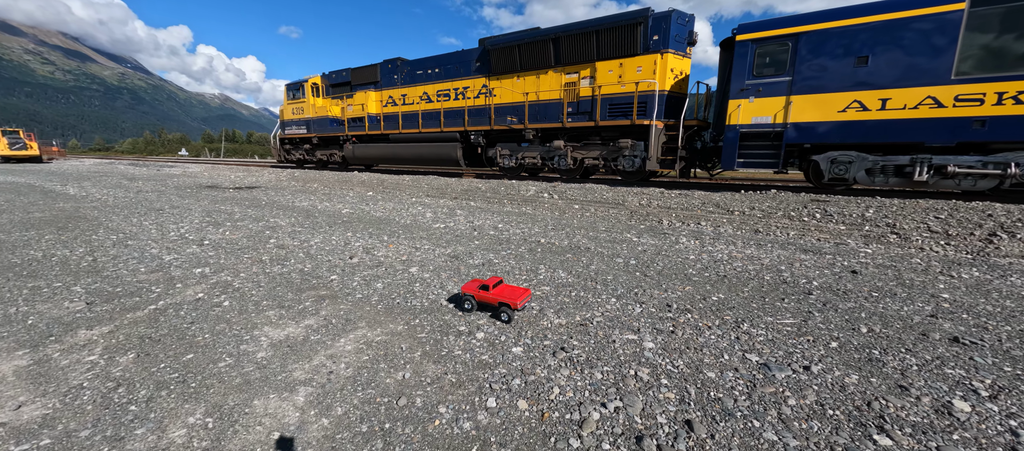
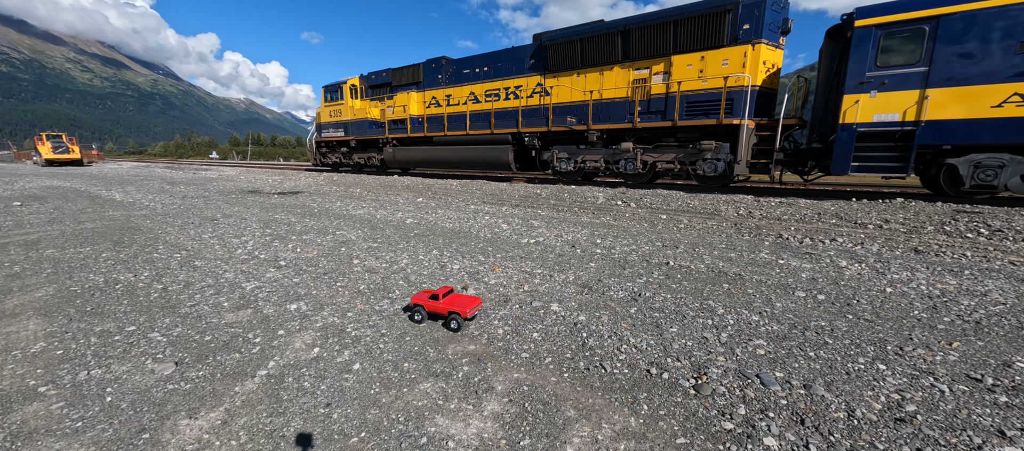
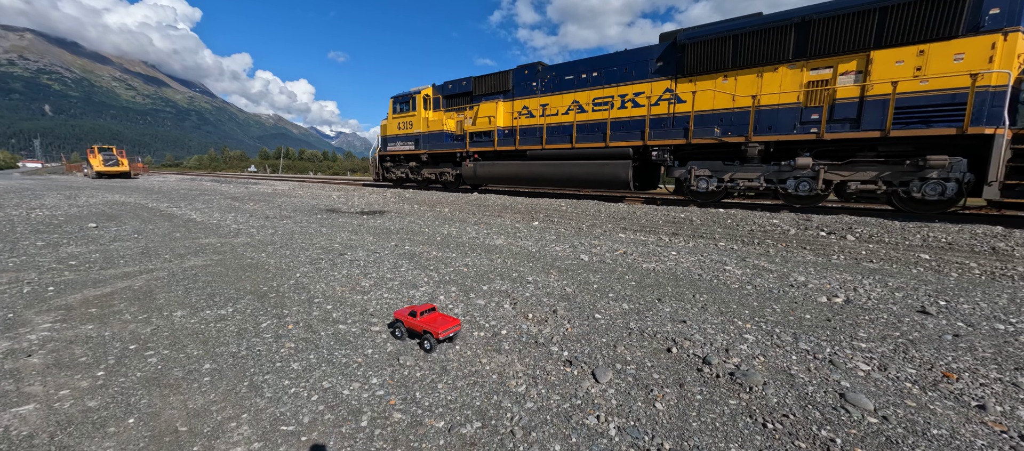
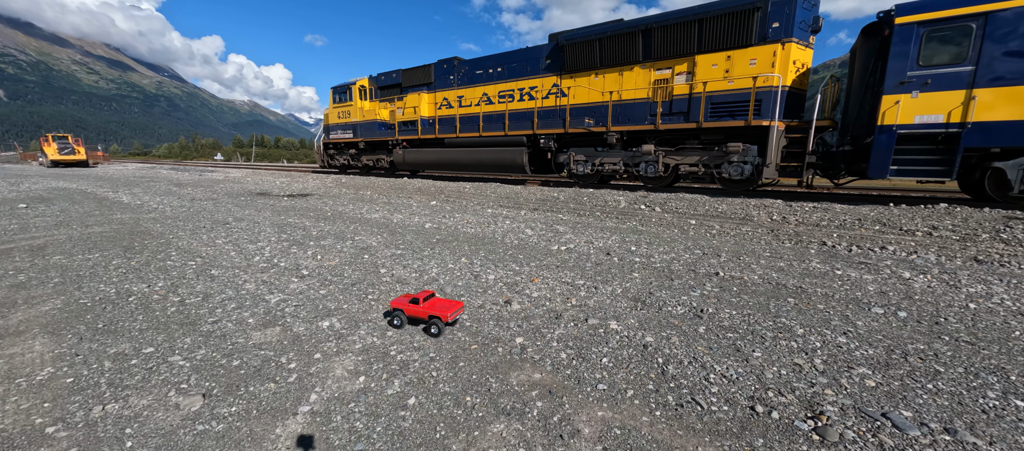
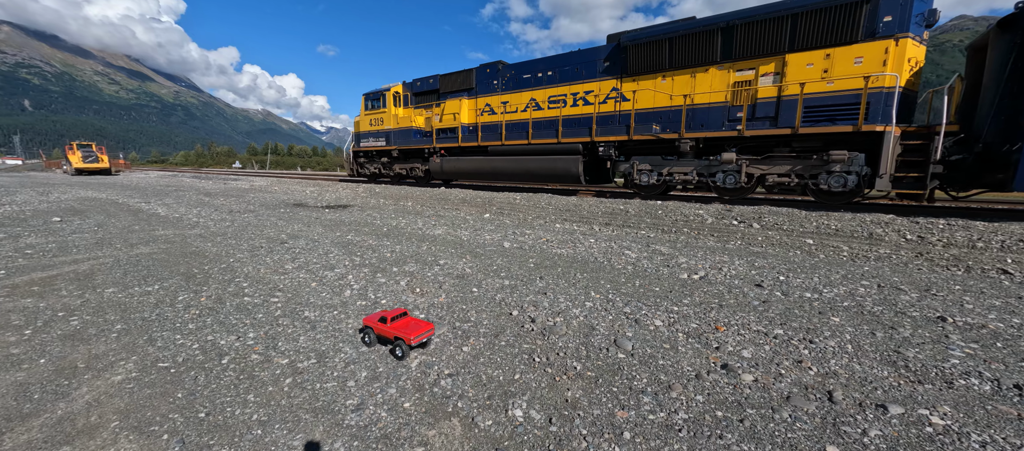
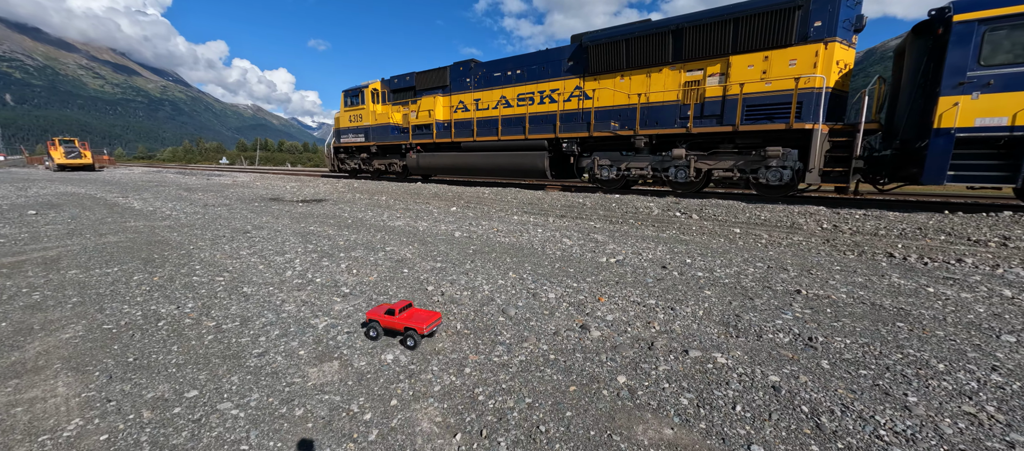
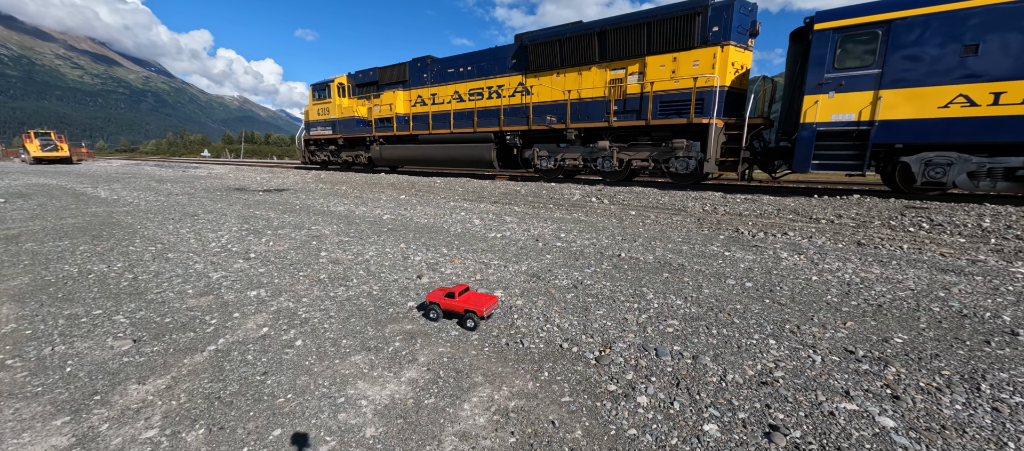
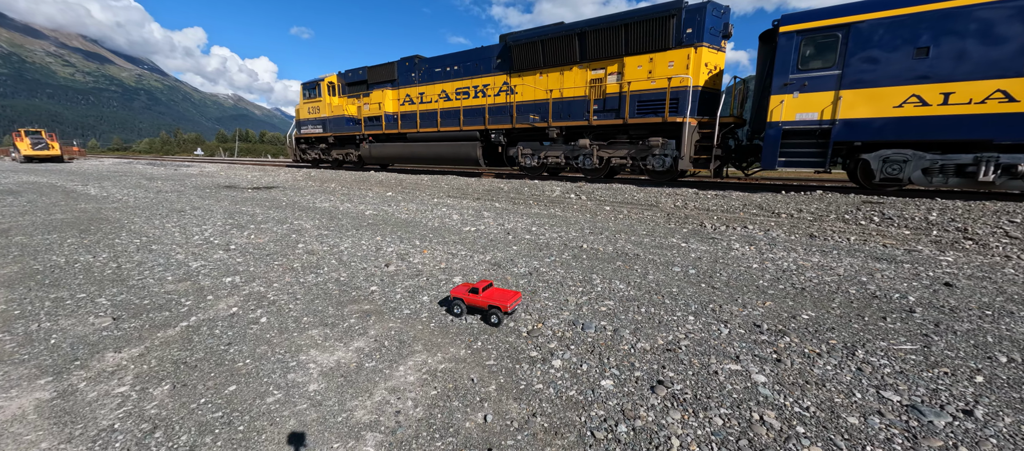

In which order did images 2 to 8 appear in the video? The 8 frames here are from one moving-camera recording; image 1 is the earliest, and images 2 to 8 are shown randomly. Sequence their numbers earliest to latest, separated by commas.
8, 7, 2, 4, 6, 5, 3
